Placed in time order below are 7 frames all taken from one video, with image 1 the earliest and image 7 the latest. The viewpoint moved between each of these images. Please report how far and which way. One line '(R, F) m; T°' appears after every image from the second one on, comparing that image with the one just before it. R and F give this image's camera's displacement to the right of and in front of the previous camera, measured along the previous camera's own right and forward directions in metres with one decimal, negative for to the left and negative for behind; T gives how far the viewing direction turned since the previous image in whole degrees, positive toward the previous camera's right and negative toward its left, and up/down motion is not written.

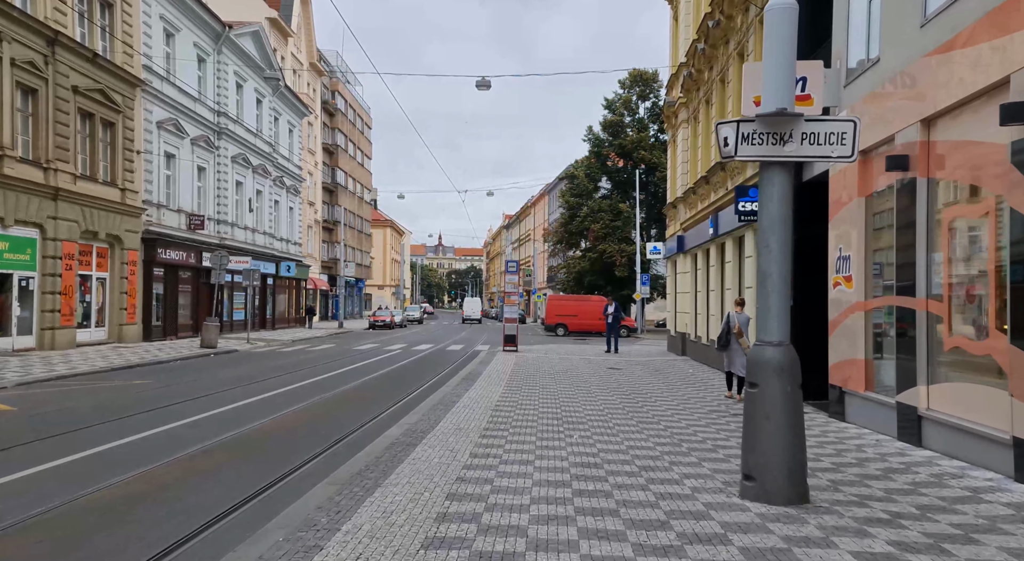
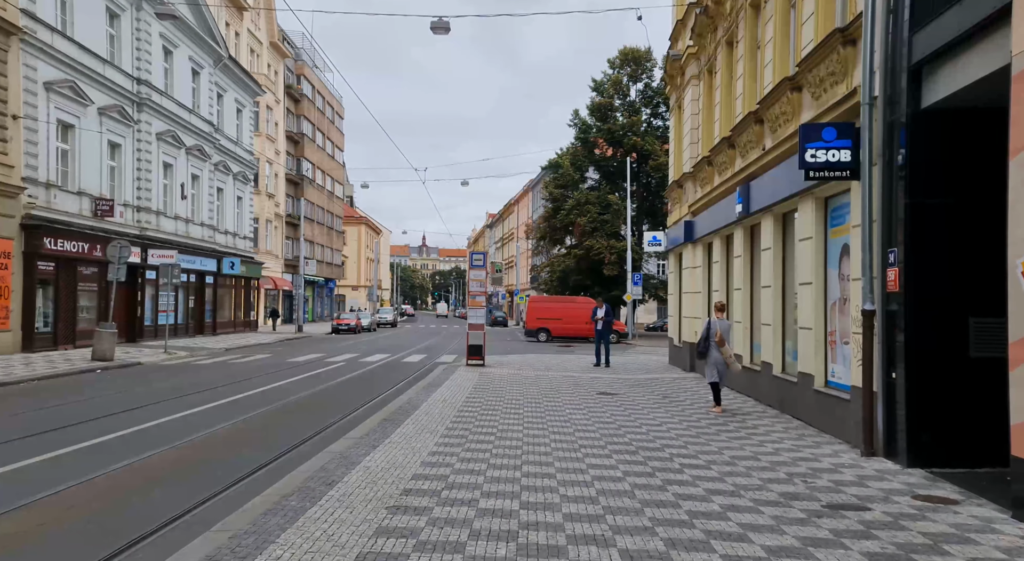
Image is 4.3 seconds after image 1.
(+0.5, +3.9) m; +1°
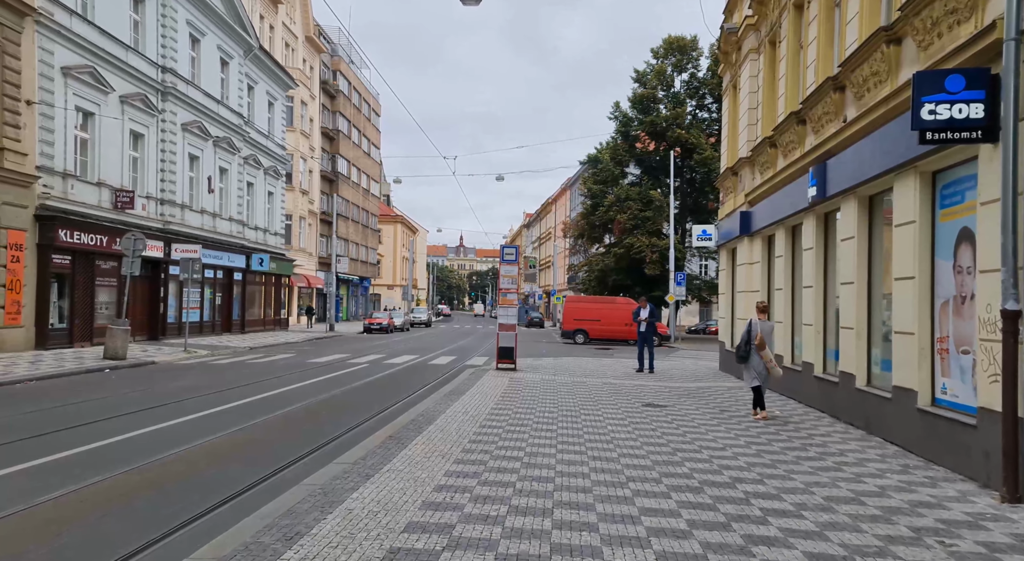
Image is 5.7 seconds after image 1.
(+0.1, +1.4) m; -3°
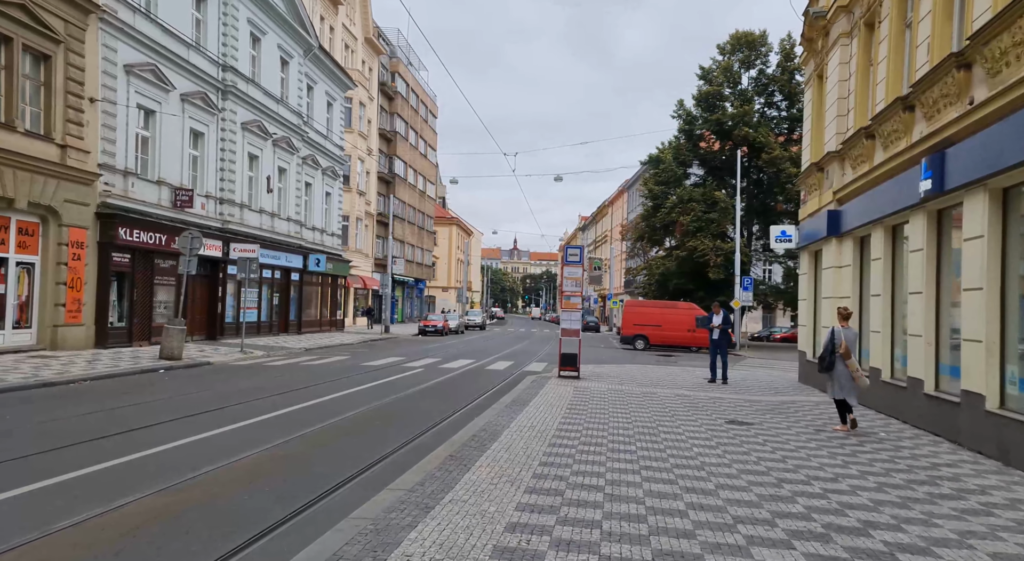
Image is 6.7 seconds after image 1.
(-0.2, +0.9) m; -5°
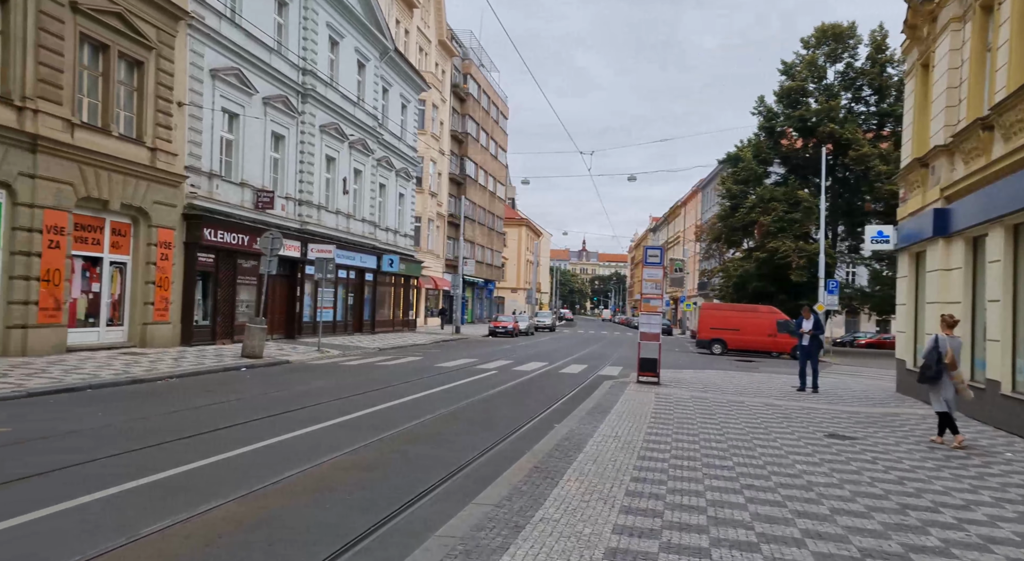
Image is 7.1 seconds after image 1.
(-0.2, +0.5) m; -6°
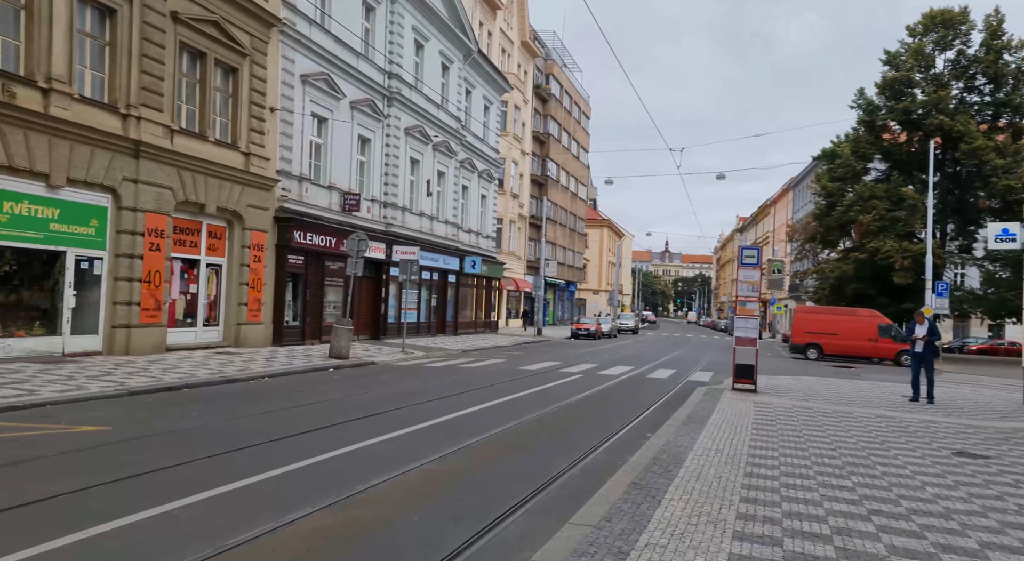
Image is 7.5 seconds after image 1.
(-0.2, +0.5) m; -7°
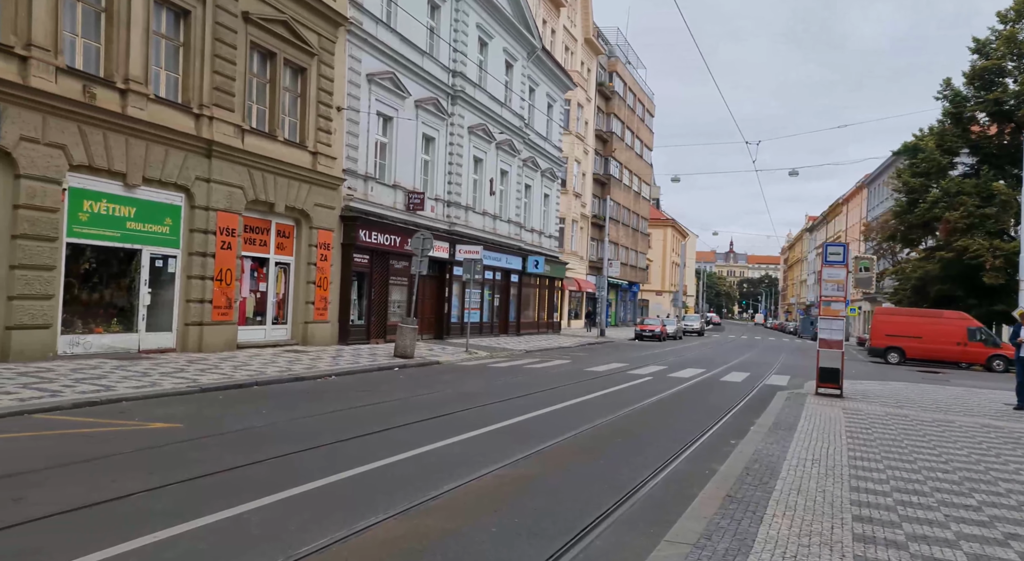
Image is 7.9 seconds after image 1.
(-0.2, +0.4) m; -5°
